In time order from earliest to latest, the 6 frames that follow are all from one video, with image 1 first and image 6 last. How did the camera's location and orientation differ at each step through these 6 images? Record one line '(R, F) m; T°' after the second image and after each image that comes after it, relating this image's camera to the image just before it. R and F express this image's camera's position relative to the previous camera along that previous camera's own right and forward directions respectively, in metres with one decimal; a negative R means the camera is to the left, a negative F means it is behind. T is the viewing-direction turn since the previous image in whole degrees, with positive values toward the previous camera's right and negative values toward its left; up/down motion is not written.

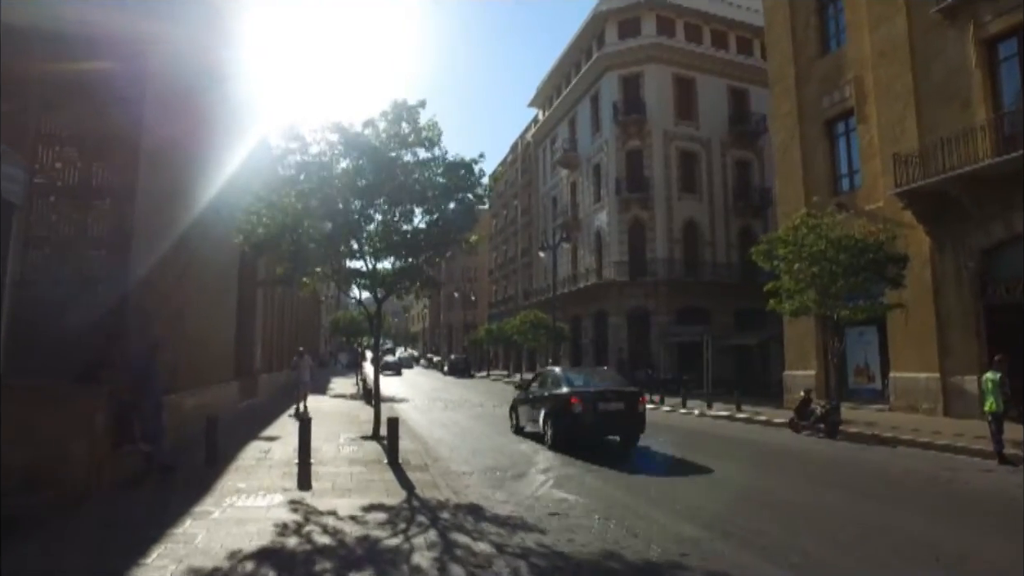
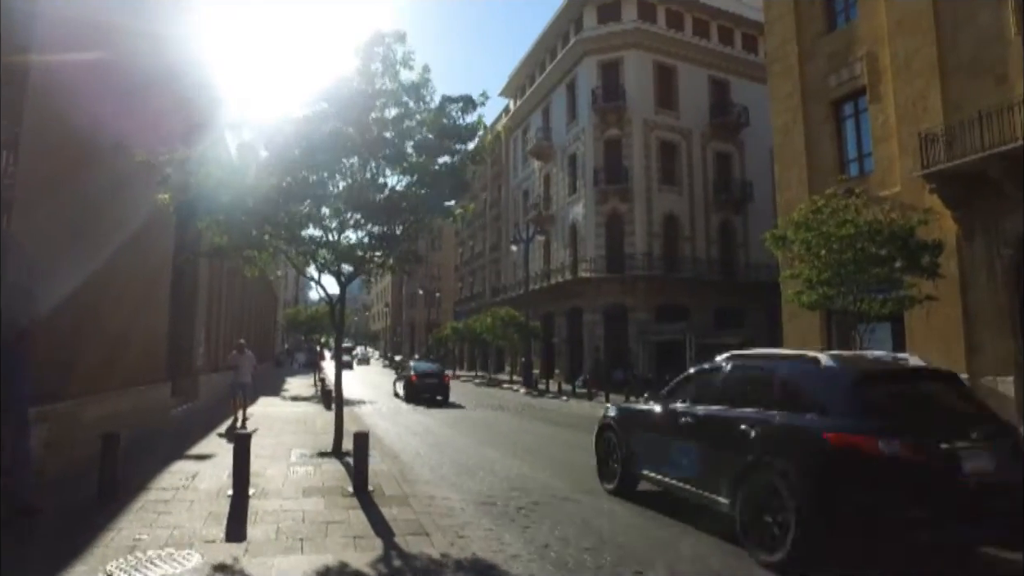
(-0.5, +2.2) m; +3°
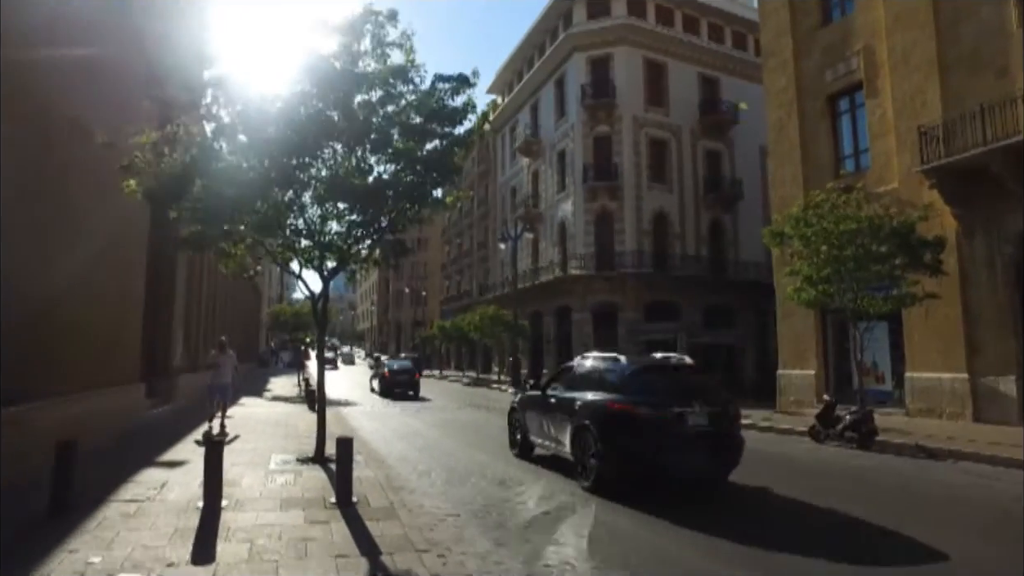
(-0.1, +0.5) m; +1°
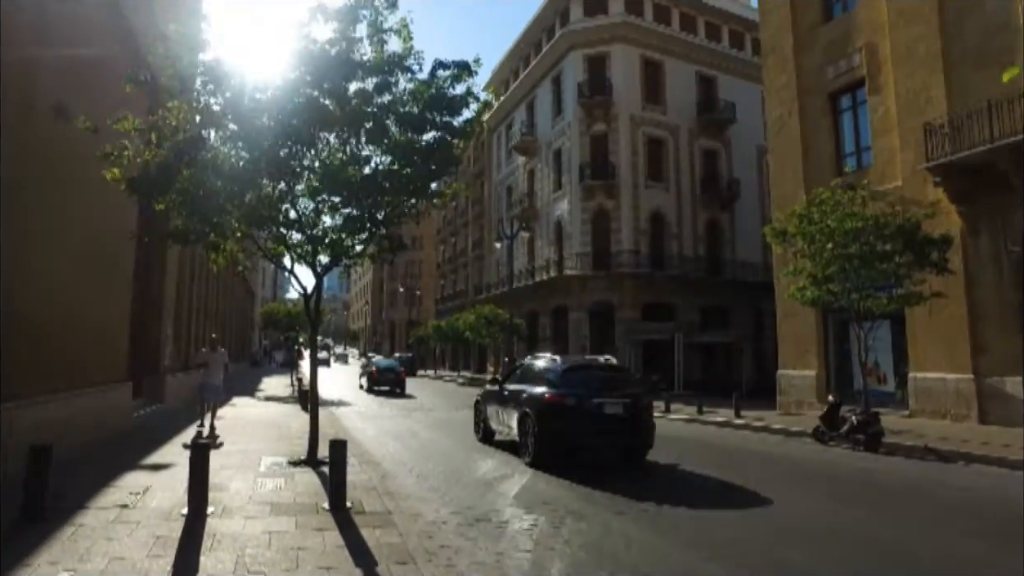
(-0.1, +0.3) m; 0°
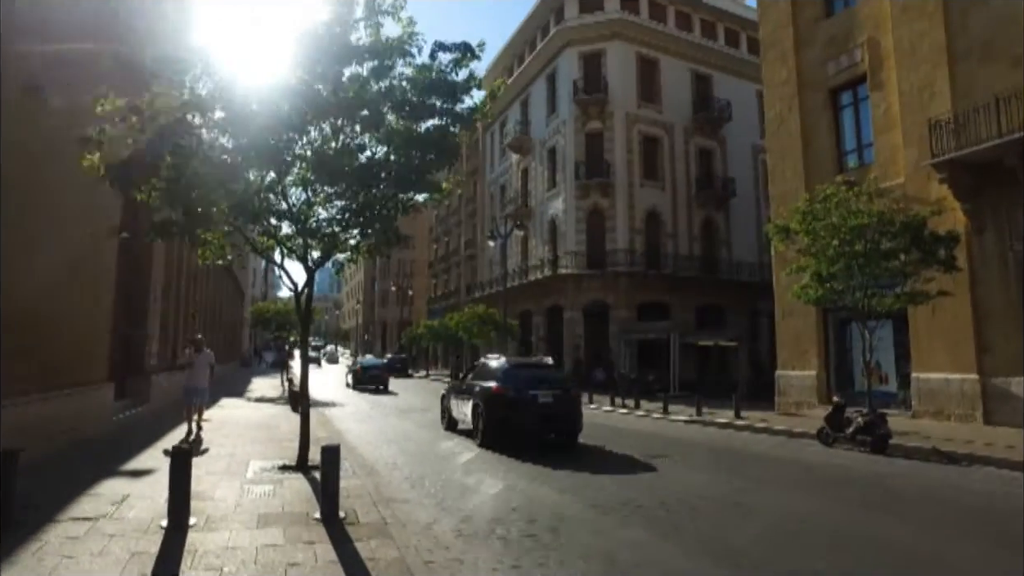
(-0.1, +0.4) m; +1°
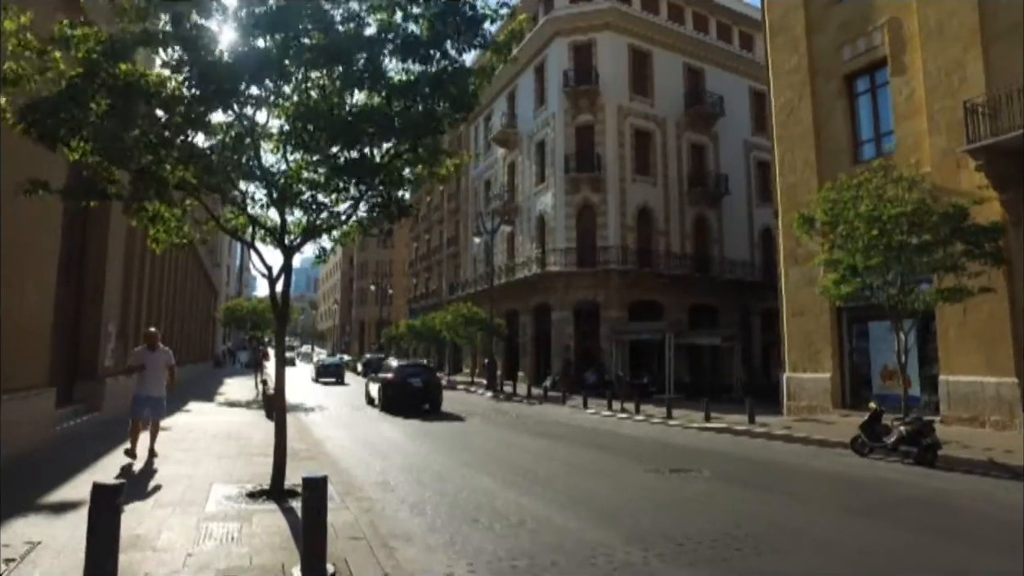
(-0.4, +1.4) m; +2°
